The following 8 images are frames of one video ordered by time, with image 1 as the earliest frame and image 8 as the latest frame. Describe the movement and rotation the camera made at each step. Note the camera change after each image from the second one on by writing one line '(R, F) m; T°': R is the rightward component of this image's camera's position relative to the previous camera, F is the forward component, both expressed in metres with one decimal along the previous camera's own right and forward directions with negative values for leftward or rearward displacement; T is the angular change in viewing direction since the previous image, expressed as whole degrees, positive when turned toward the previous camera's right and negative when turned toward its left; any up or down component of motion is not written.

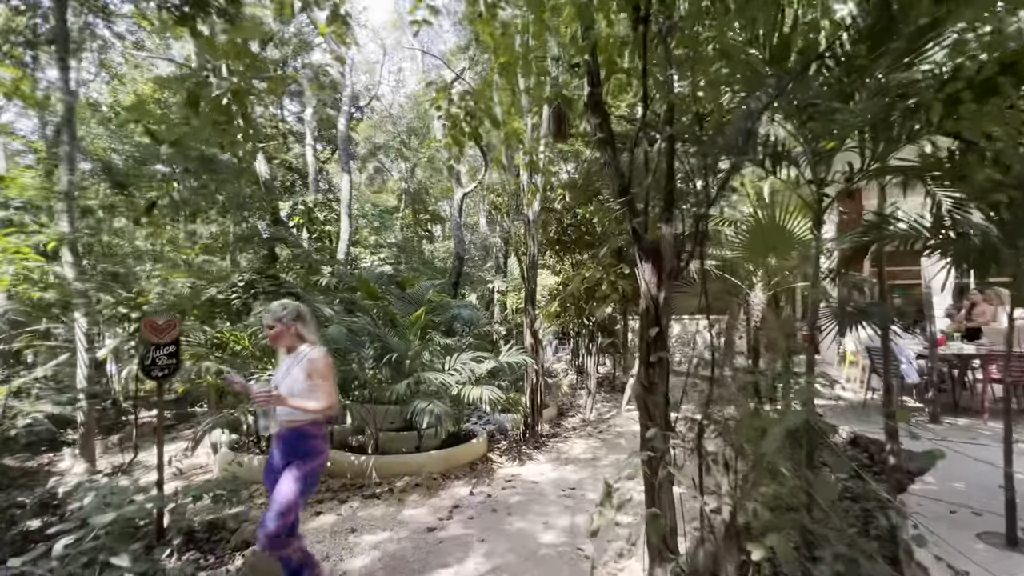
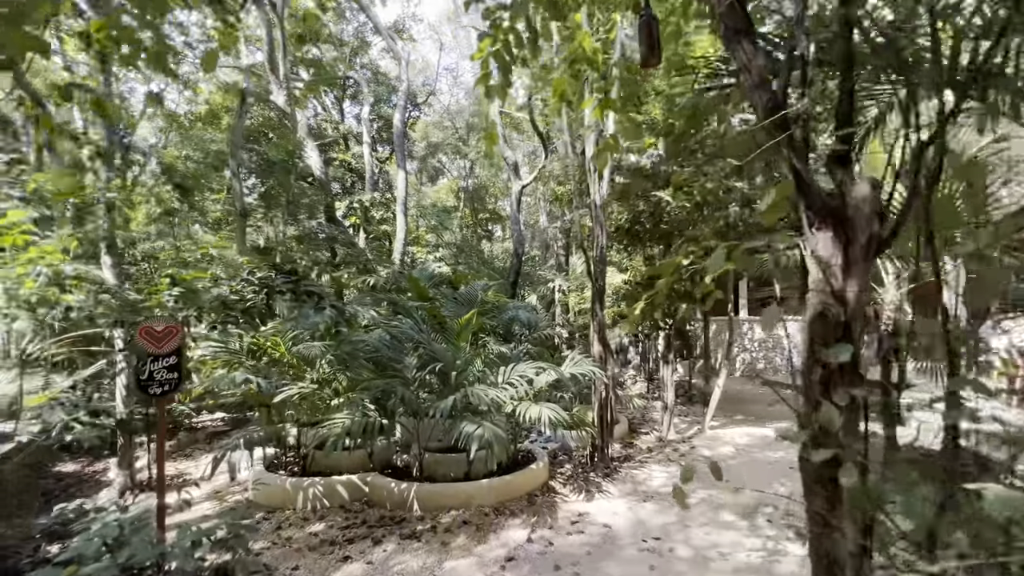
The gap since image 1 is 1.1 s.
(0.0, +0.8) m; -7°
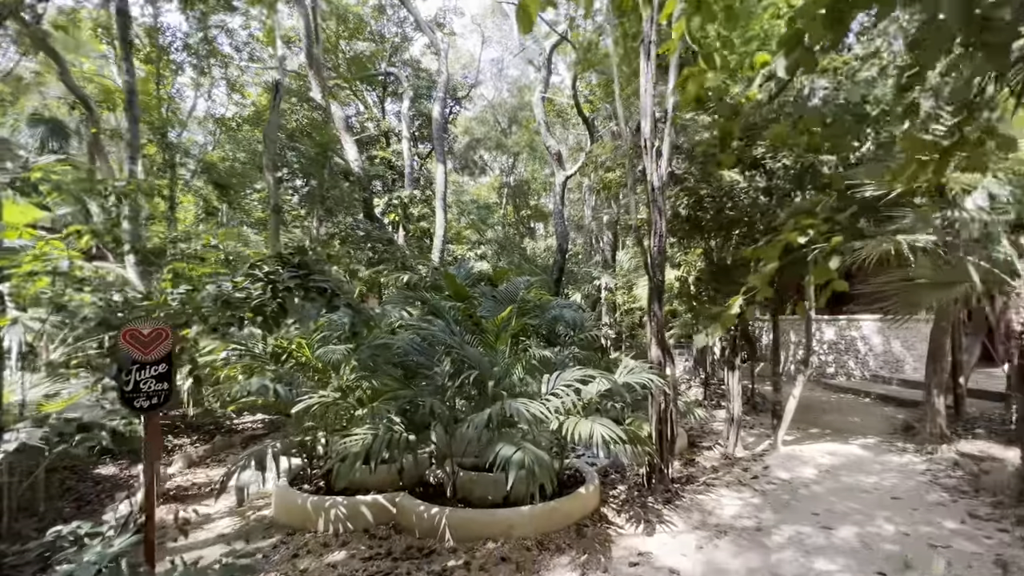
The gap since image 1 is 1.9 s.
(0.0, +0.5) m; -5°
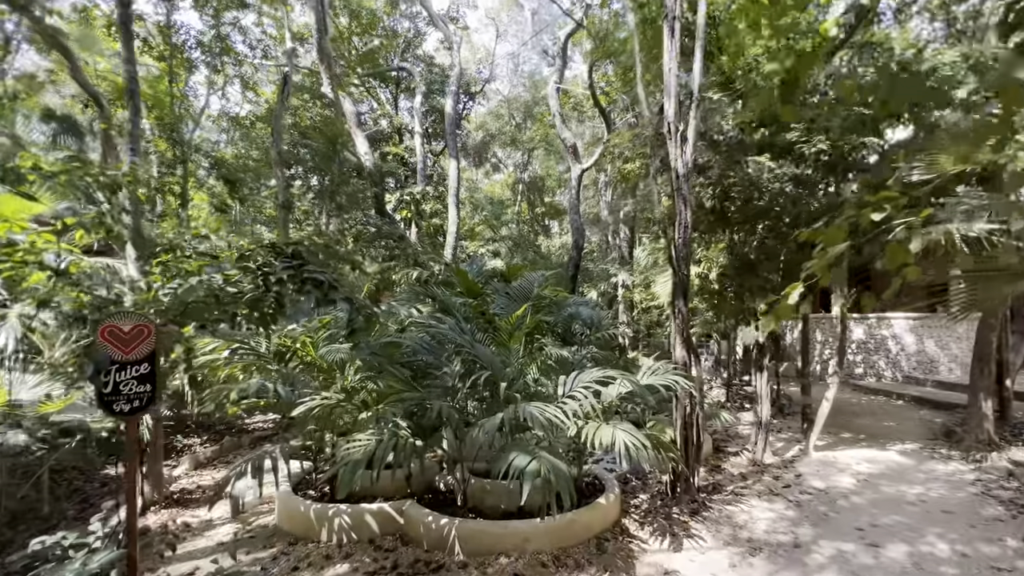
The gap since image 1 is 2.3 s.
(0.0, +0.2) m; -2°
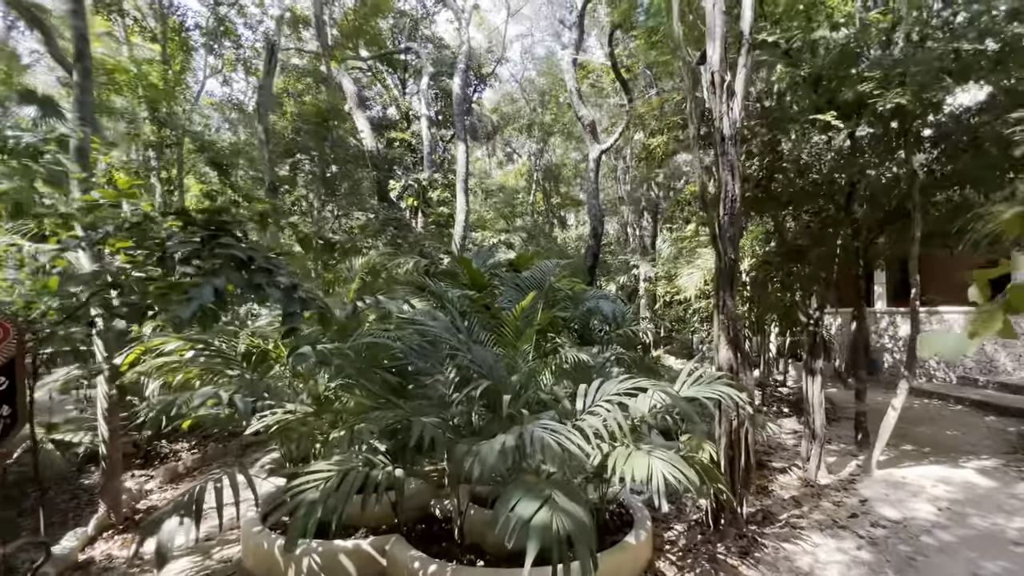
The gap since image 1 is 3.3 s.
(+0.1, +0.7) m; -2°
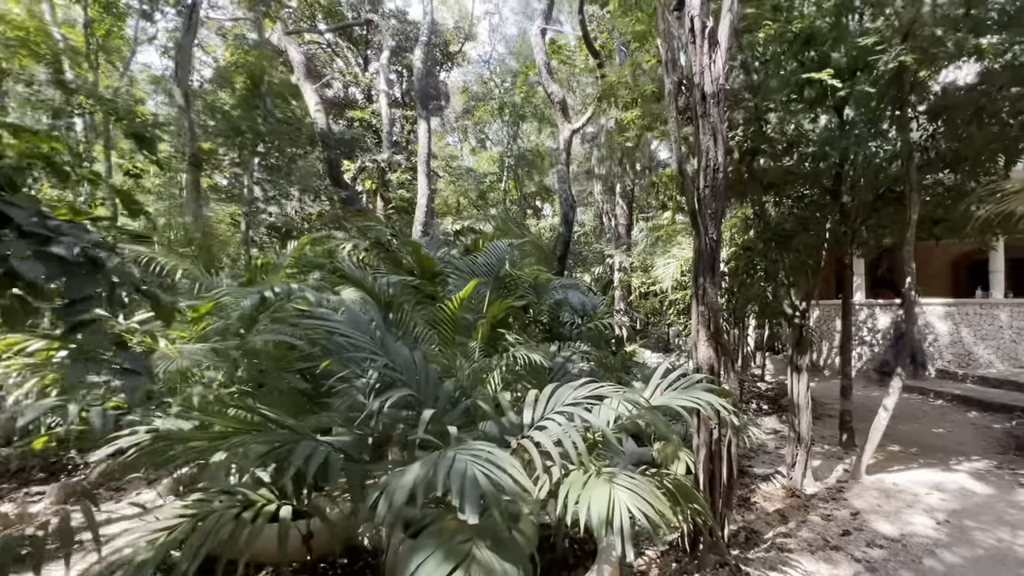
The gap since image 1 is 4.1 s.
(+0.2, +0.5) m; +2°
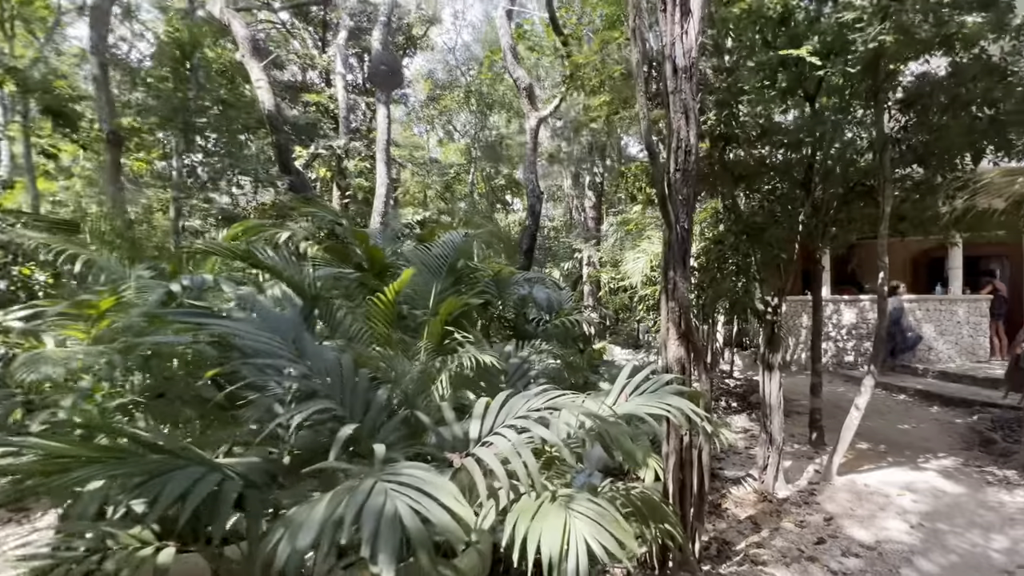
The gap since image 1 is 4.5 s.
(+0.1, +0.3) m; +3°
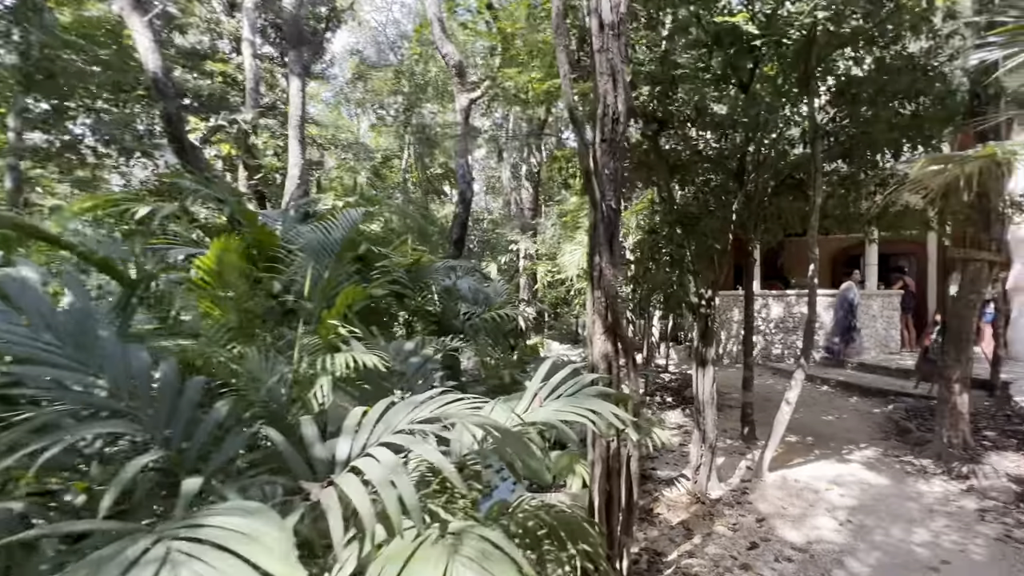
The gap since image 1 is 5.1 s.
(+0.2, +0.4) m; +6°
